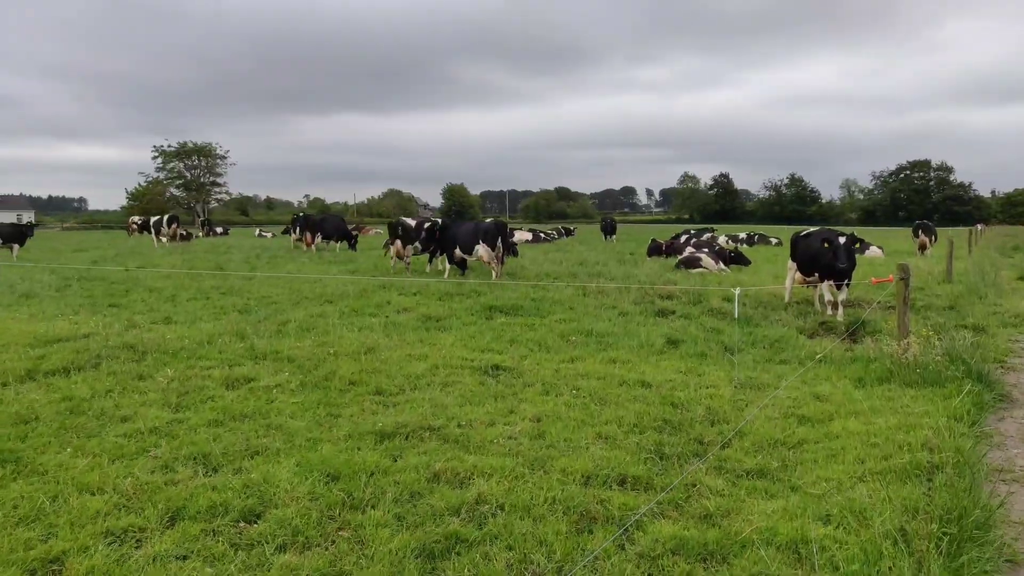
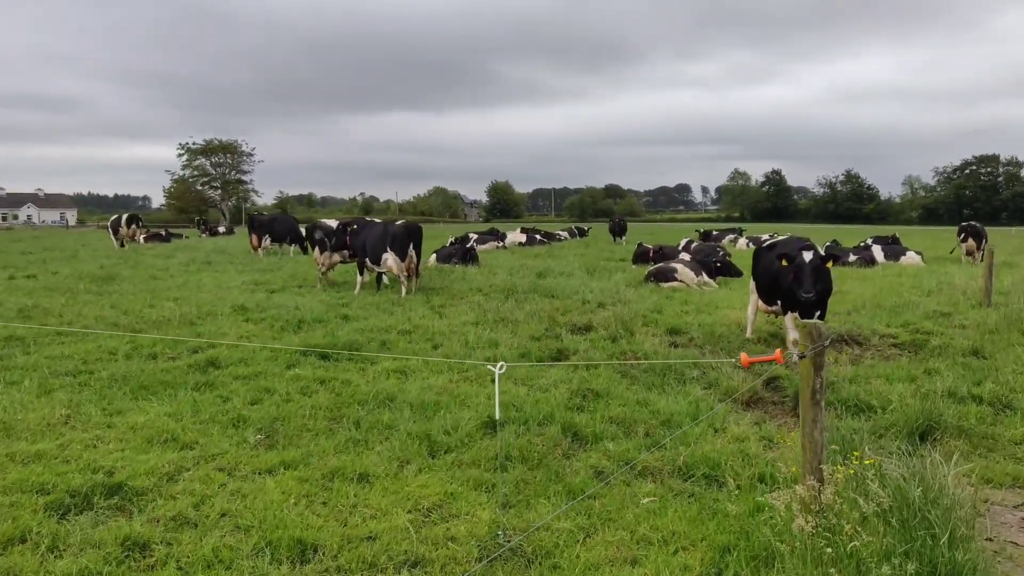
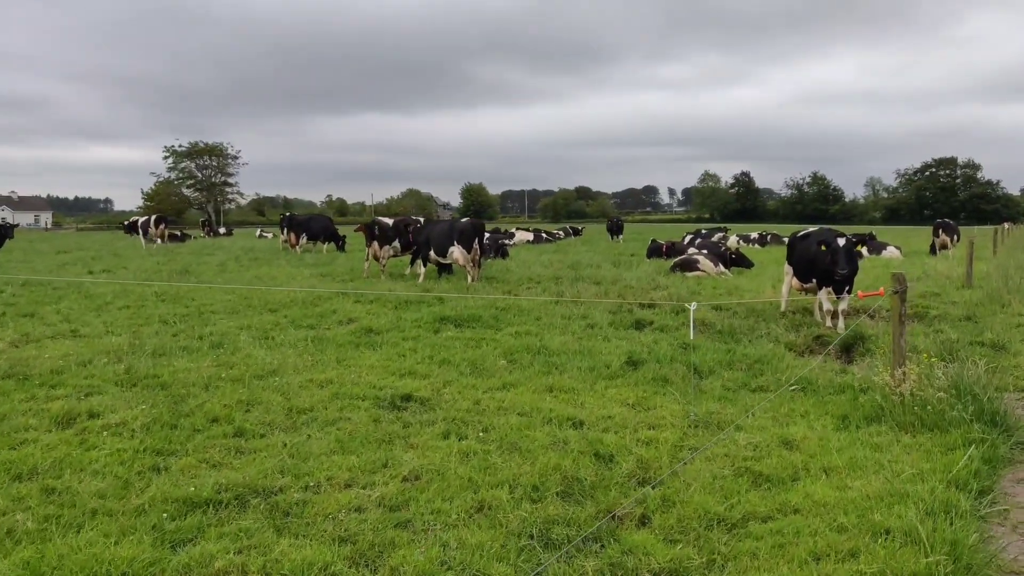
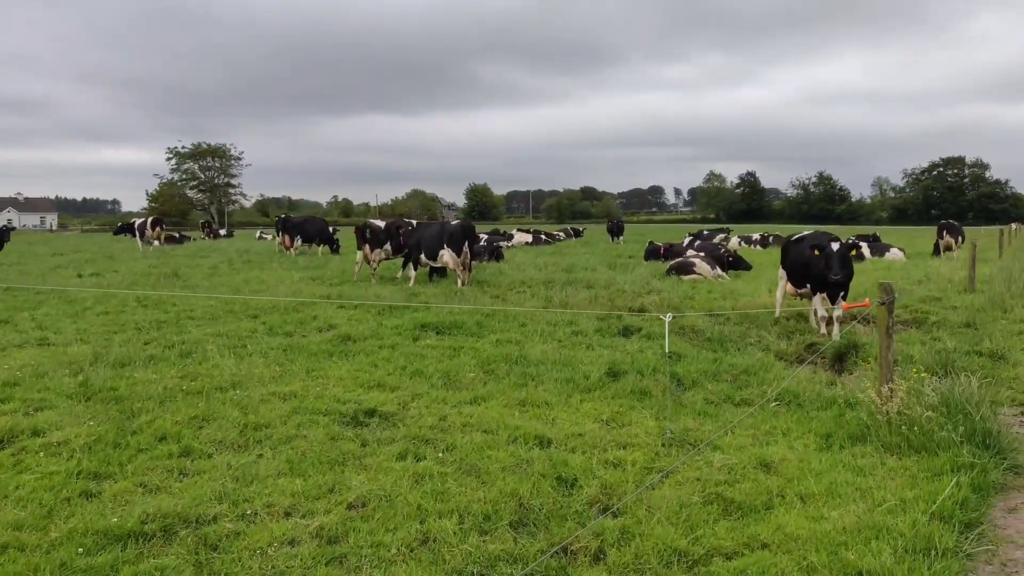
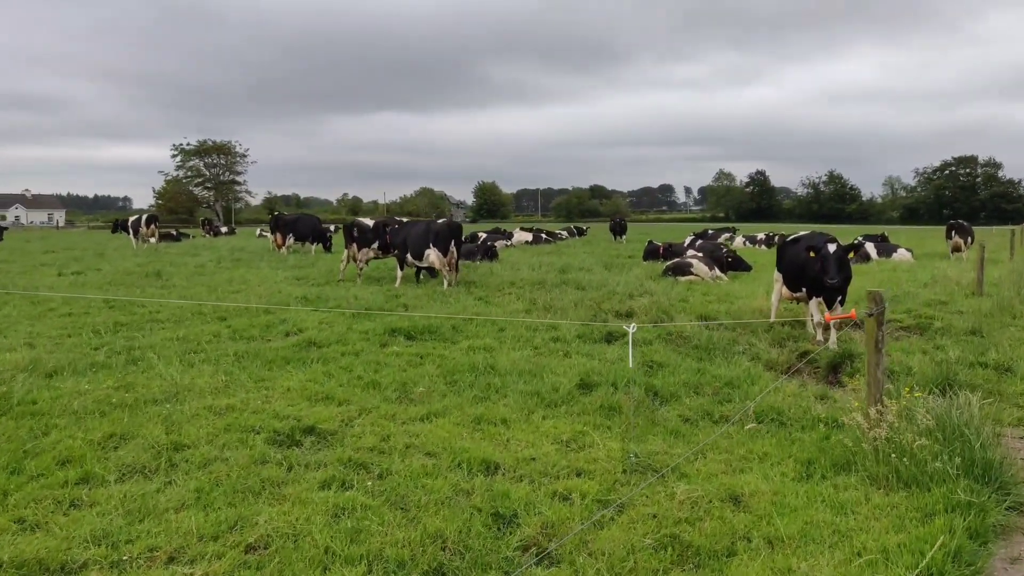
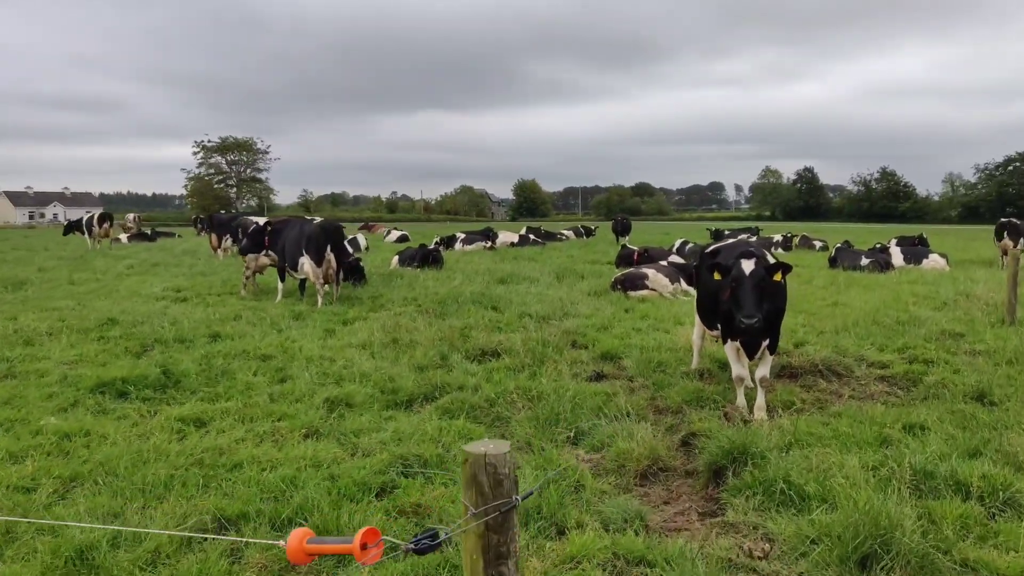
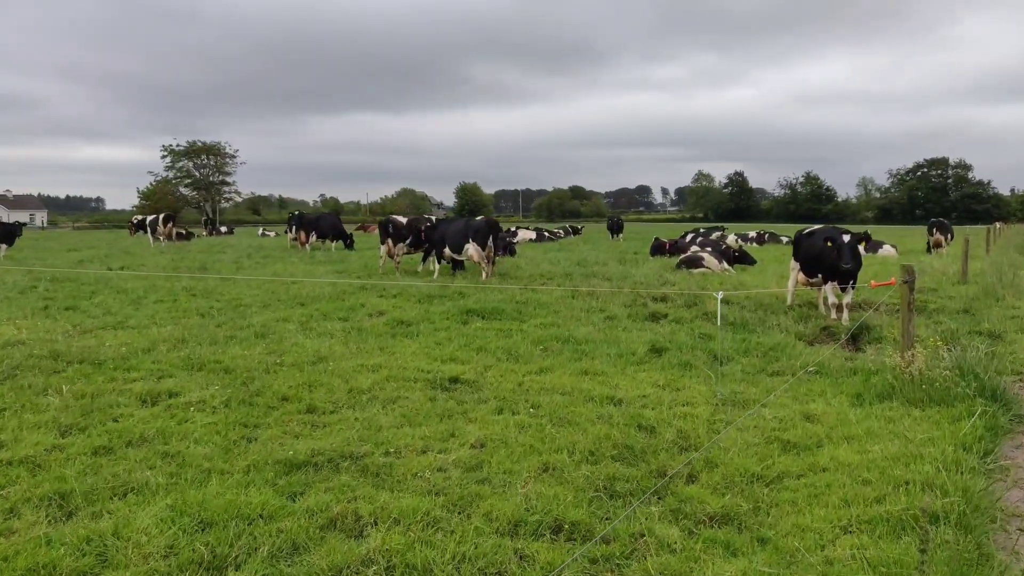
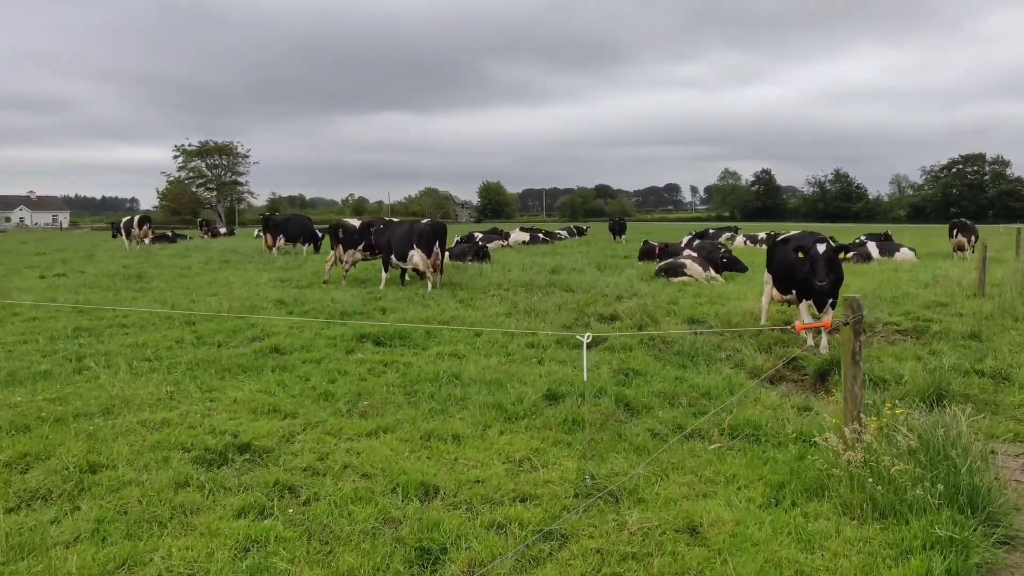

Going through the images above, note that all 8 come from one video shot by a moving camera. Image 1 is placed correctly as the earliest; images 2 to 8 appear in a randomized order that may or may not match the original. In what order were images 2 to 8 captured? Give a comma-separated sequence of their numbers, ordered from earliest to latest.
7, 3, 4, 5, 8, 2, 6
